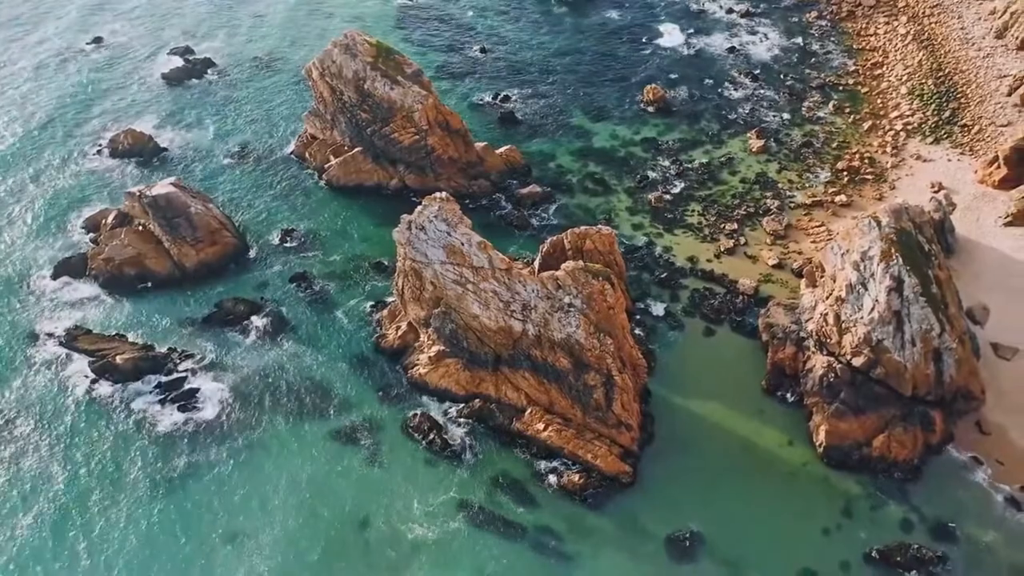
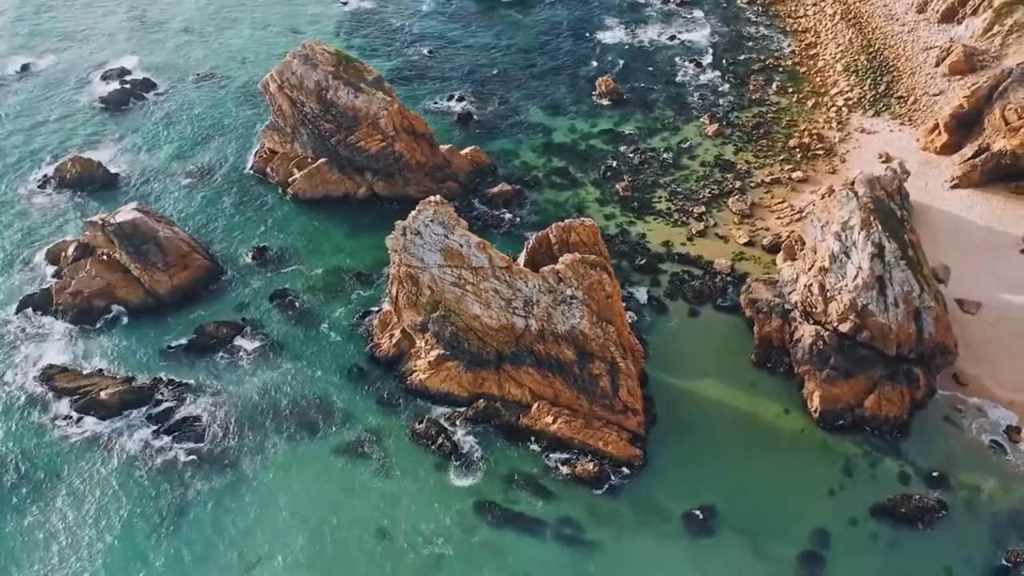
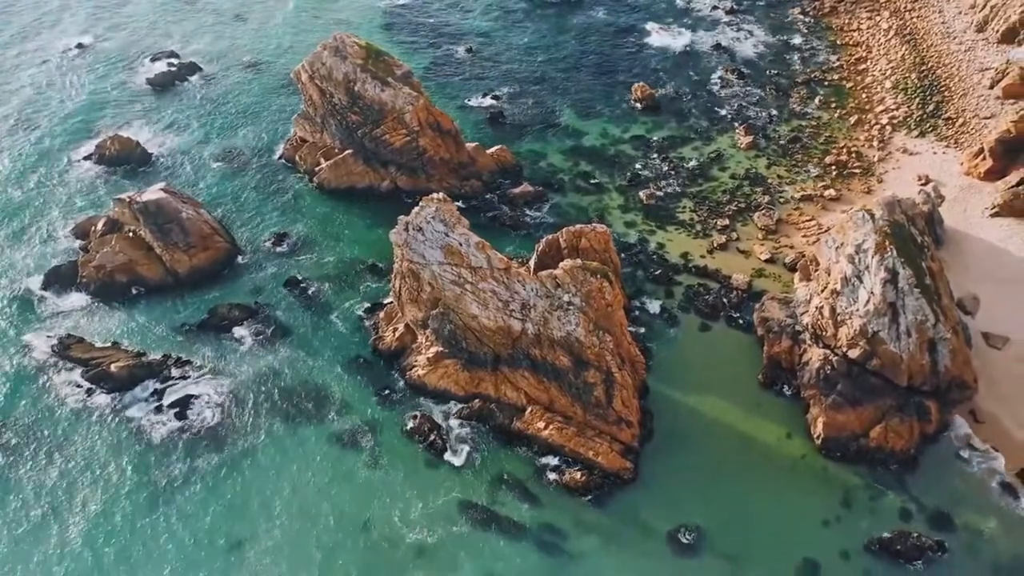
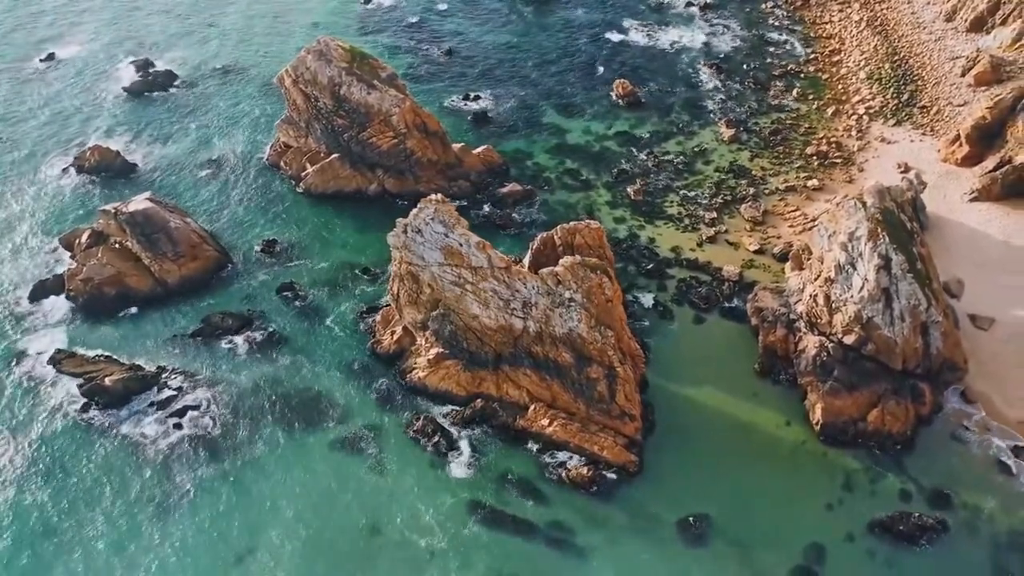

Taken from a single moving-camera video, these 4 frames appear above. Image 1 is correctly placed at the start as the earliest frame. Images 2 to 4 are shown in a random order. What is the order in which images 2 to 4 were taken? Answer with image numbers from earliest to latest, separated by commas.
3, 4, 2
